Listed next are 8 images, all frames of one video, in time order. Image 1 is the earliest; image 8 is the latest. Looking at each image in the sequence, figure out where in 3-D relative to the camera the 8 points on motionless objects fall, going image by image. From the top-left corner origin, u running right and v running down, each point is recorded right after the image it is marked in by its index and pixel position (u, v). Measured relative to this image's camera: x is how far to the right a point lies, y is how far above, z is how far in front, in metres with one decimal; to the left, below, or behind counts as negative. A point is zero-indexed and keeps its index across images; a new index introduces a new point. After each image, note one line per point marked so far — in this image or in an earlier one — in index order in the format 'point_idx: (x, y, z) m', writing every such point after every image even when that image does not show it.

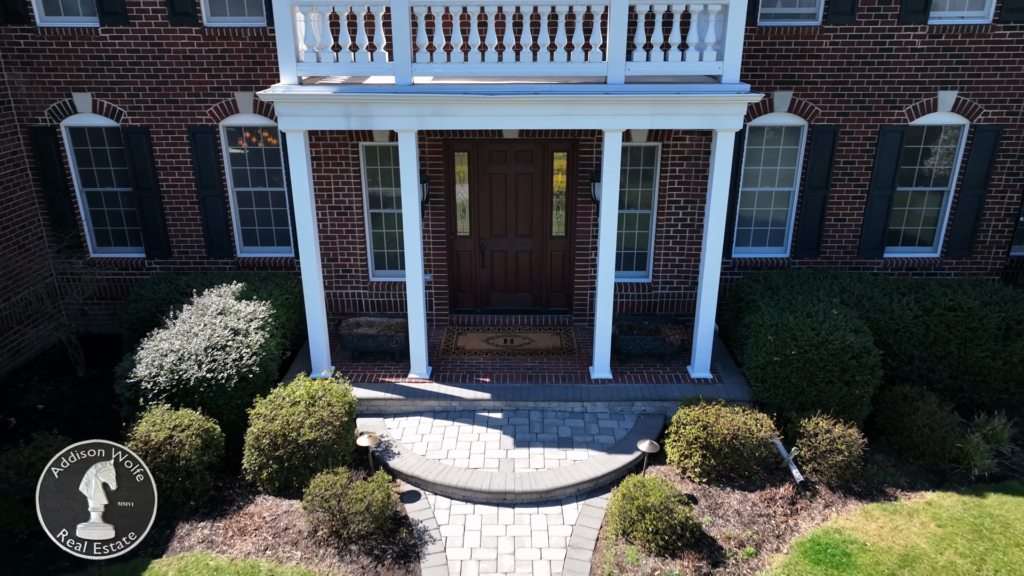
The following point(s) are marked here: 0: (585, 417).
0: (+0.7, -1.3, +7.5) m
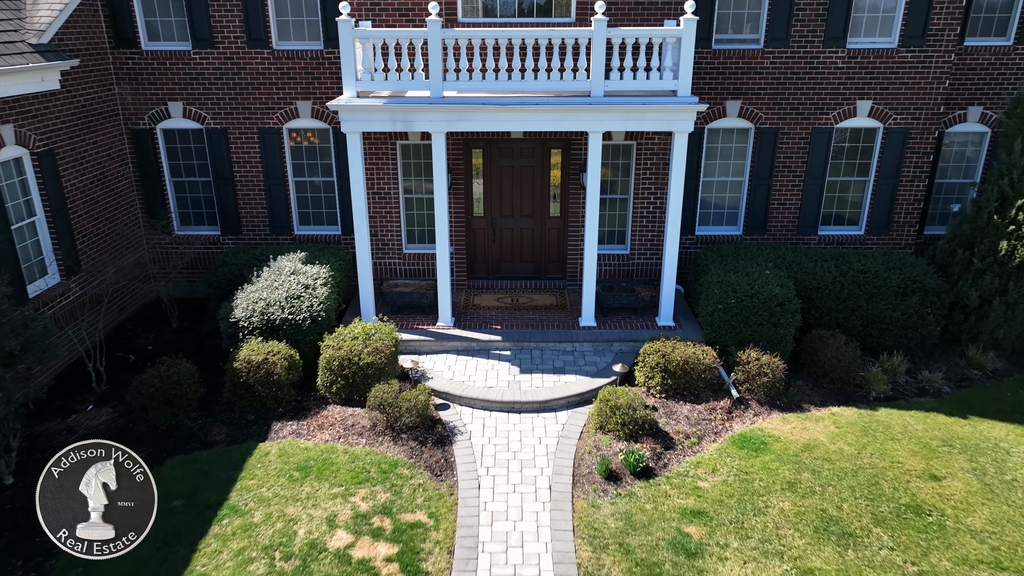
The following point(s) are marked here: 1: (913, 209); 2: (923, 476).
0: (+0.8, -0.8, +9.7) m
1: (+6.2, +1.2, +11.2) m
2: (+4.3, -2.0, +7.7) m
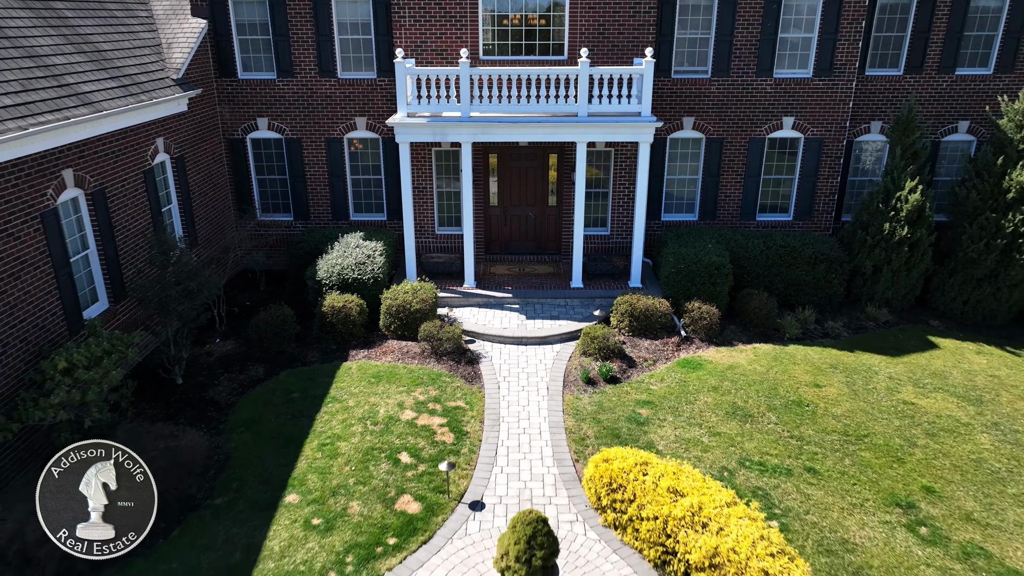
0: (+1.0, -0.3, +13.0) m
1: (+6.3, +1.7, +14.5) m
2: (+4.5, -1.4, +11.0) m
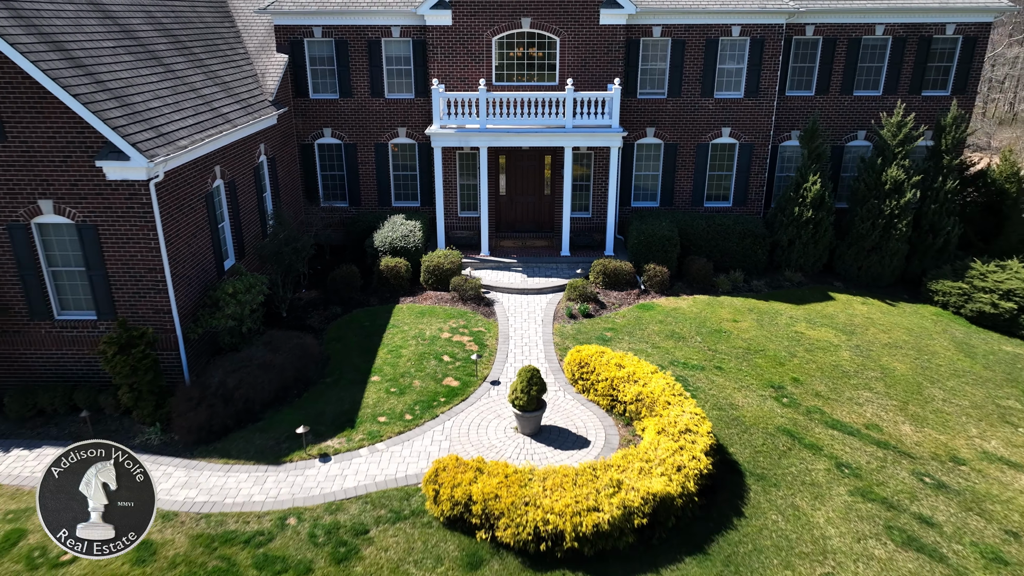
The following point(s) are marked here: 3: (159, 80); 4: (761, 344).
0: (+1.1, +0.5, +17.4) m
1: (+6.4, +2.5, +19.0) m
2: (+4.6, -0.7, +15.4) m
3: (-6.3, +3.7, +13.2) m
4: (+4.9, -1.1, +14.5) m
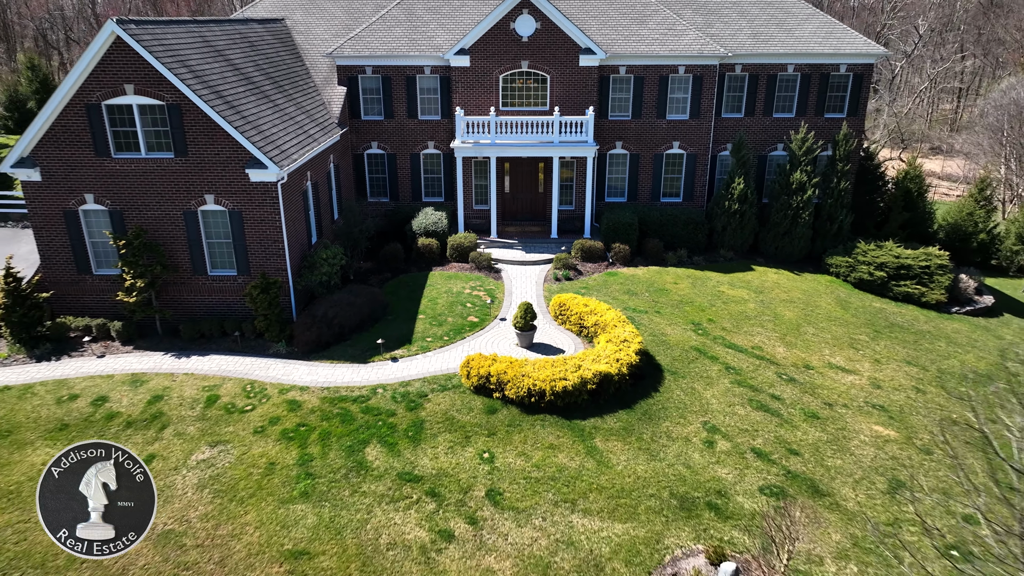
0: (+1.1, +1.3, +23.3) m
1: (+6.5, +3.3, +24.8) m
2: (+4.7, +0.2, +21.3) m
3: (-6.3, +4.6, +19.1) m
4: (+5.0, -0.3, +20.4) m
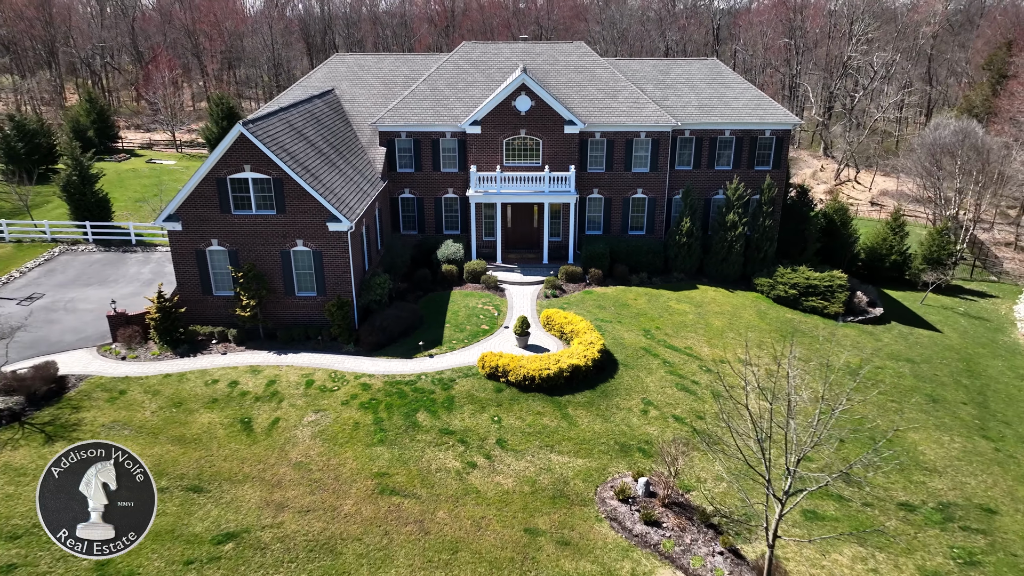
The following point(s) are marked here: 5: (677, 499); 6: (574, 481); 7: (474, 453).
0: (+1.2, +0.7, +30.4) m
1: (+6.5, +2.8, +31.9) m
2: (+4.7, -0.4, +28.4) m
3: (-6.2, +4.0, +26.2) m
4: (+5.0, -0.9, +27.4) m
5: (+4.0, -5.0, +17.5) m
6: (+1.5, -4.8, +18.2) m
7: (-1.0, -4.3, +19.1) m
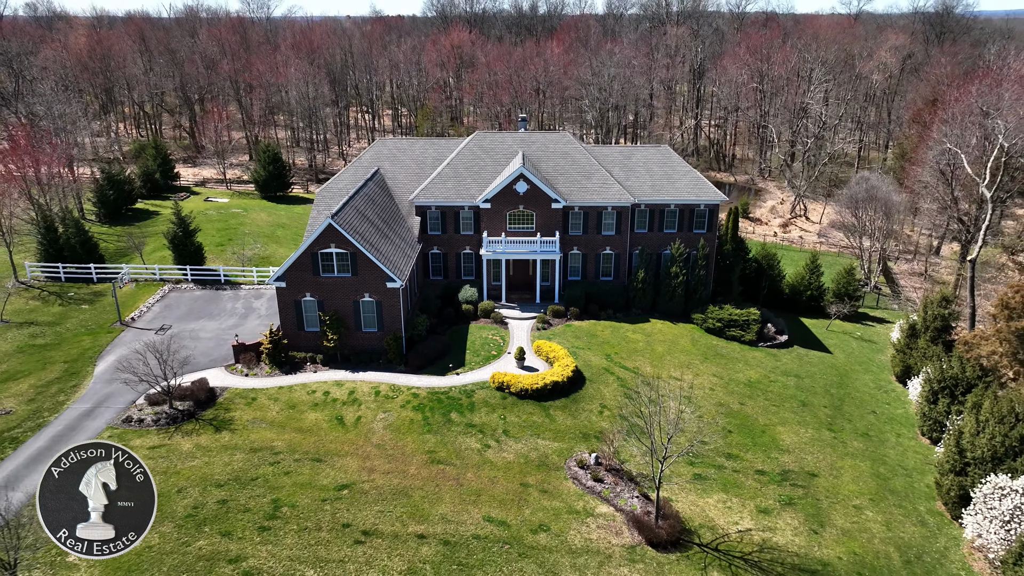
0: (+1.3, -1.1, +41.2) m
1: (+6.6, +0.9, +42.7) m
2: (+4.8, -2.3, +39.2) m
3: (-6.2, +2.2, +37.0) m
4: (+5.1, -2.7, +38.2) m
5: (+4.0, -6.9, +28.3) m
6: (+1.6, -6.7, +29.0) m
7: (-1.0, -6.2, +29.9) m
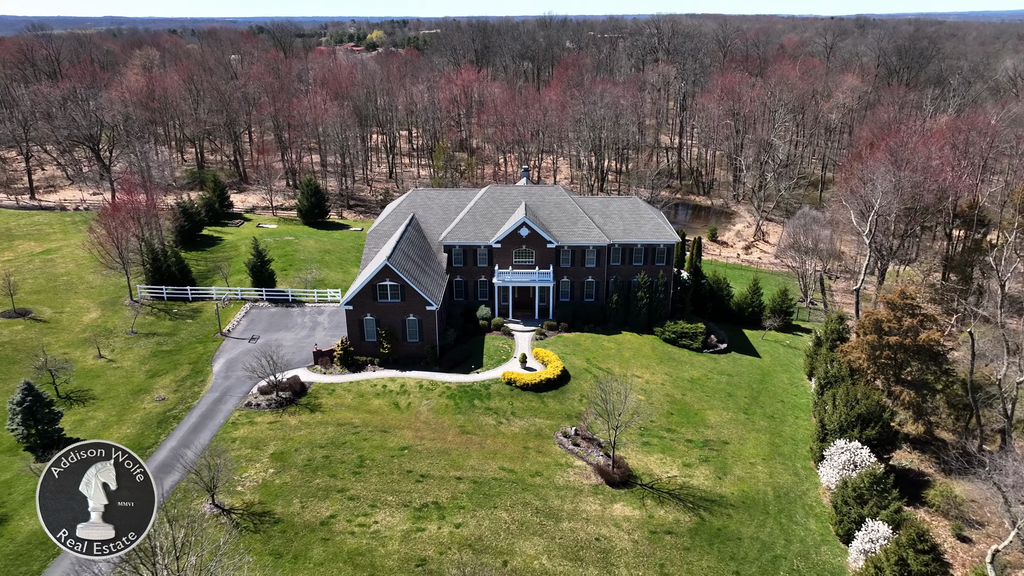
0: (+1.6, -2.5, +54.1) m
1: (+7.0, -0.5, +55.6) m
2: (+5.1, -3.7, +52.1) m
3: (-5.8, +0.7, +49.9) m
4: (+5.4, -4.1, +51.1) m
5: (+4.3, -8.3, +41.2) m
6: (+1.9, -8.1, +41.9) m
7: (-0.6, -7.6, +42.9) m
